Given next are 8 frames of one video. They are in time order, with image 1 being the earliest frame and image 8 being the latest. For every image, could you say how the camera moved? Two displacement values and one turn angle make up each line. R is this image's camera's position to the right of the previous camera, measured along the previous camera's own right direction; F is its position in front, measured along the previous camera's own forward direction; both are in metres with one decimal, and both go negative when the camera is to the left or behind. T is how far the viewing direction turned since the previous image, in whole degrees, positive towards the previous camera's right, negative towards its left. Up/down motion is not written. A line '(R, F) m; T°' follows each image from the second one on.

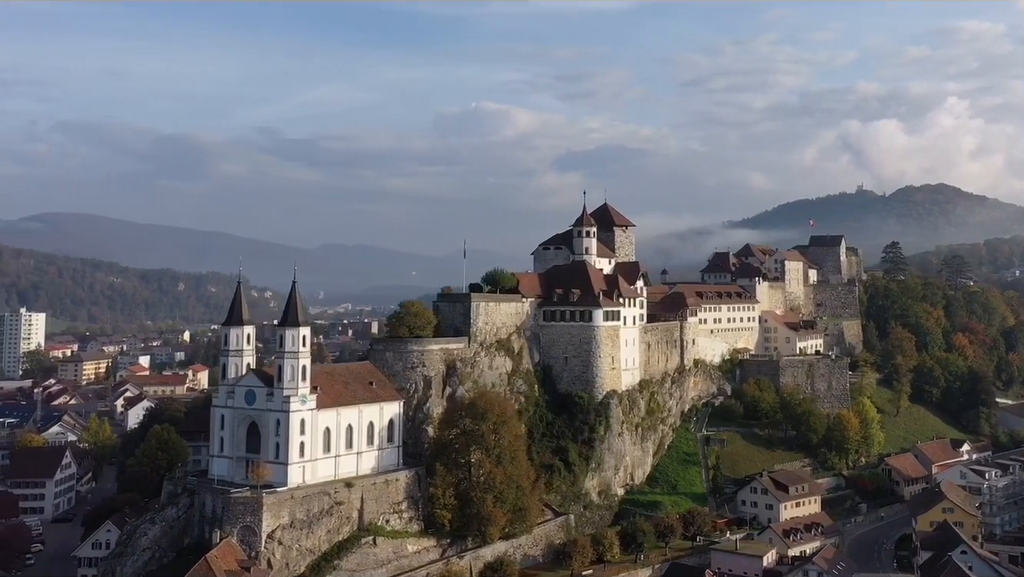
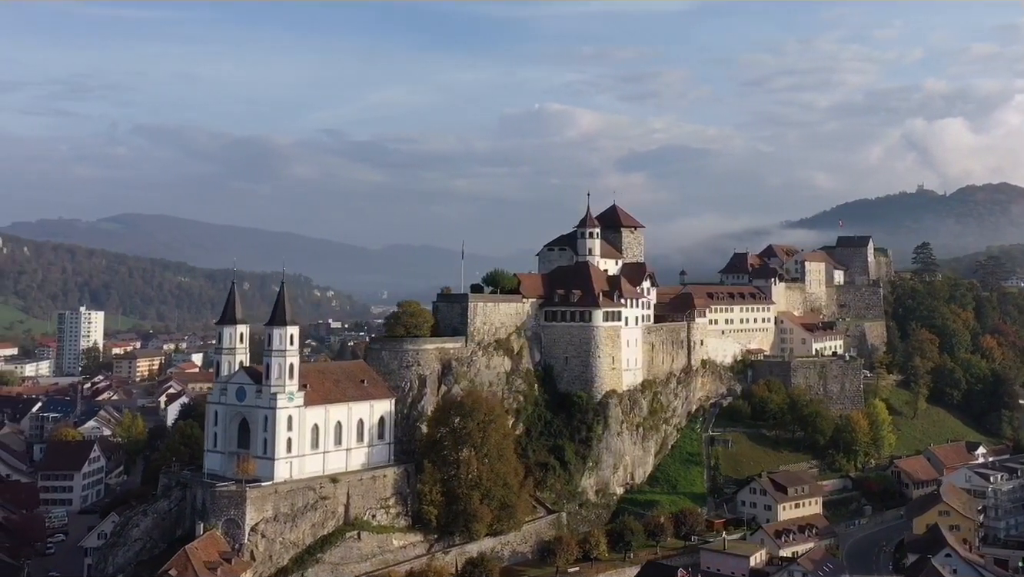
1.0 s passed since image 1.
(+2.9, -0.7) m; -3°
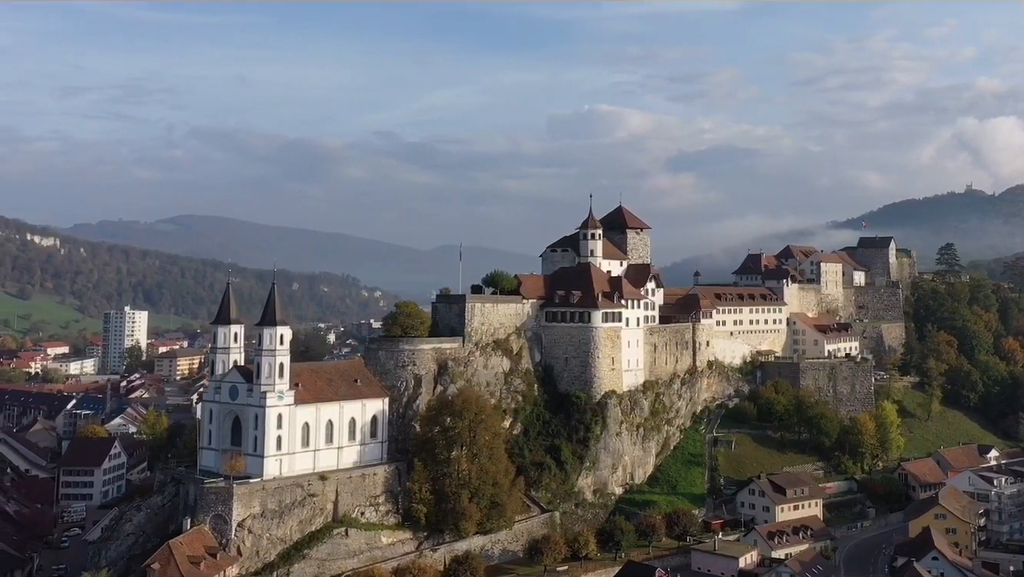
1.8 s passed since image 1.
(+2.3, -0.5) m; -2°
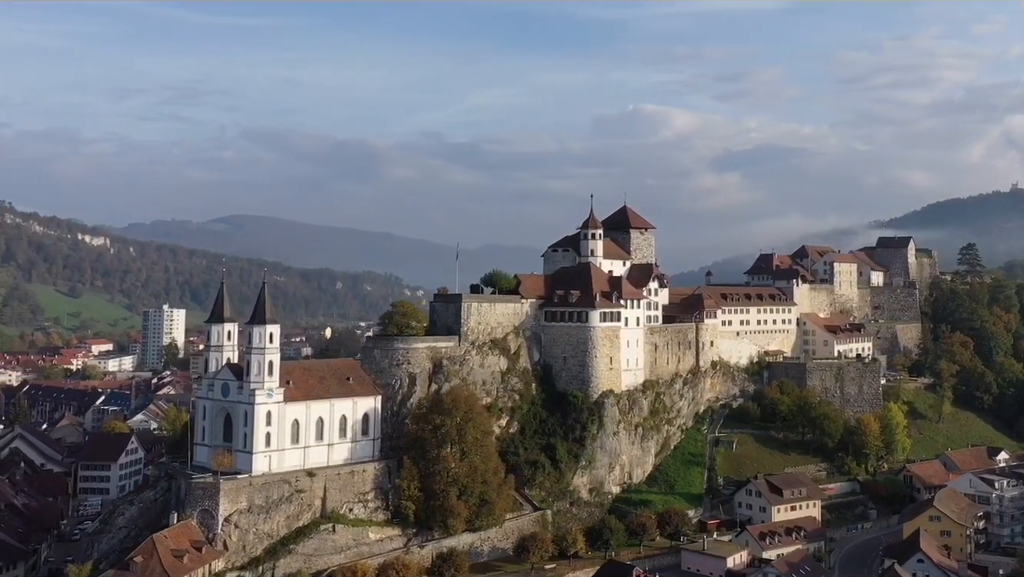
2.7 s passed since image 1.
(+2.2, -0.3) m; -2°
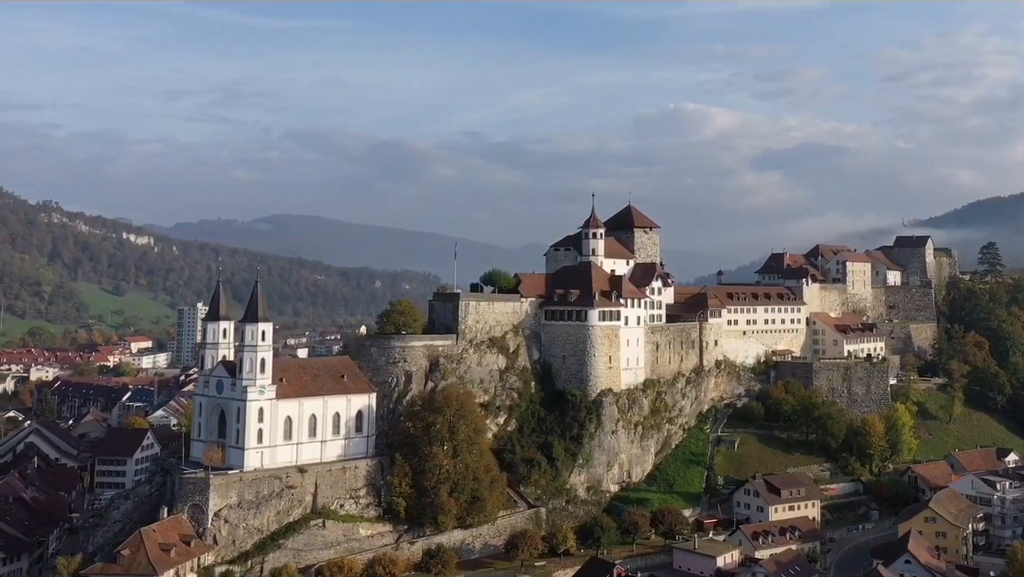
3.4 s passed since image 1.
(+1.9, -0.3) m; -2°
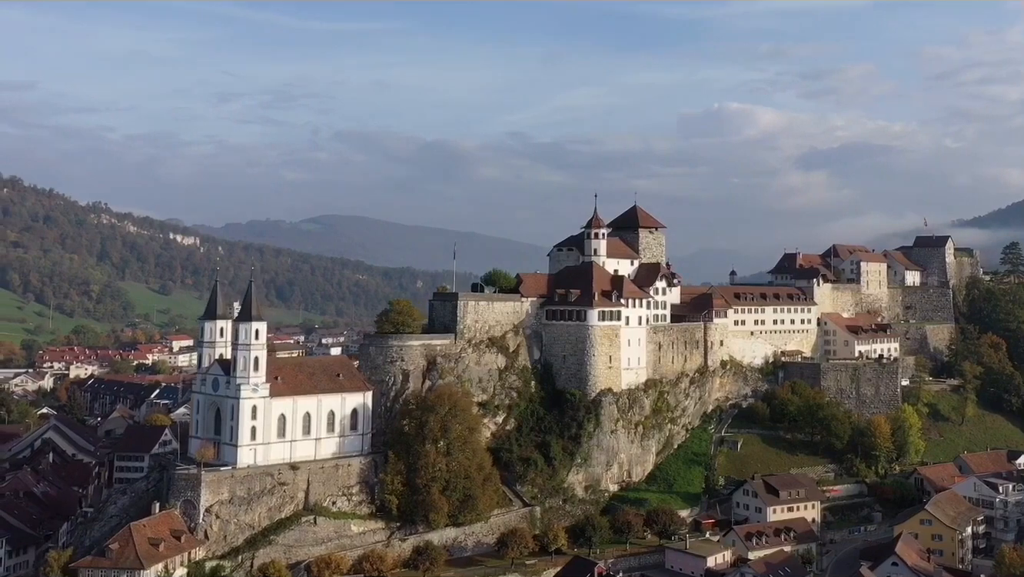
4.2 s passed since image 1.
(+2.1, -0.4) m; -2°
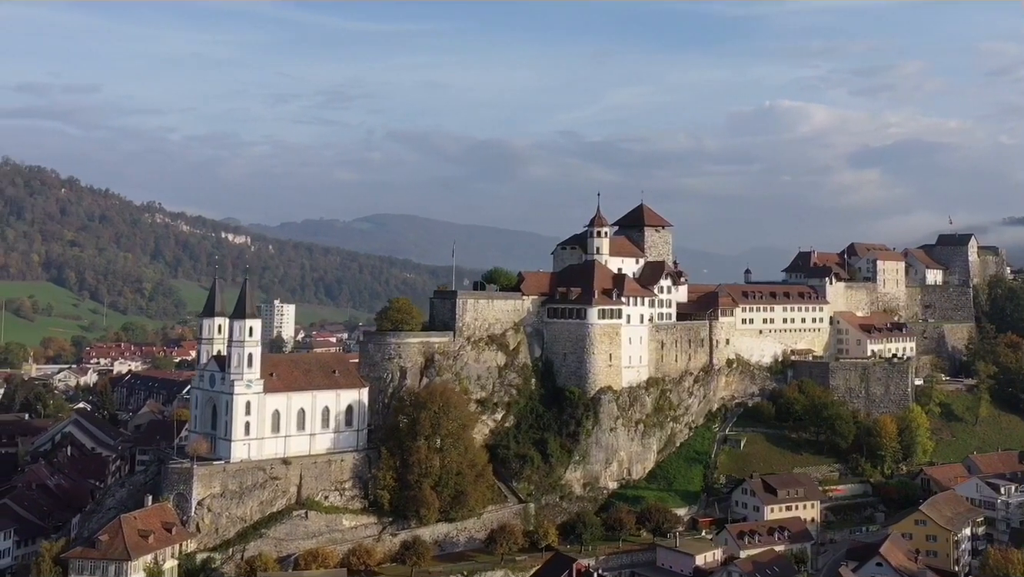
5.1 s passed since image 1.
(+2.3, -0.4) m; -2°
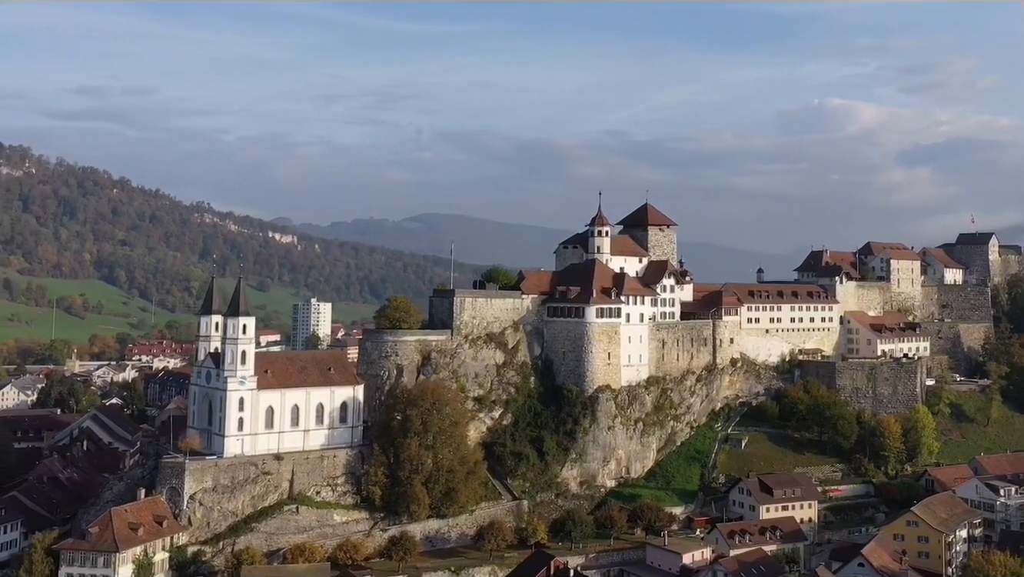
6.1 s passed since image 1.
(+2.3, -0.5) m; -2°
